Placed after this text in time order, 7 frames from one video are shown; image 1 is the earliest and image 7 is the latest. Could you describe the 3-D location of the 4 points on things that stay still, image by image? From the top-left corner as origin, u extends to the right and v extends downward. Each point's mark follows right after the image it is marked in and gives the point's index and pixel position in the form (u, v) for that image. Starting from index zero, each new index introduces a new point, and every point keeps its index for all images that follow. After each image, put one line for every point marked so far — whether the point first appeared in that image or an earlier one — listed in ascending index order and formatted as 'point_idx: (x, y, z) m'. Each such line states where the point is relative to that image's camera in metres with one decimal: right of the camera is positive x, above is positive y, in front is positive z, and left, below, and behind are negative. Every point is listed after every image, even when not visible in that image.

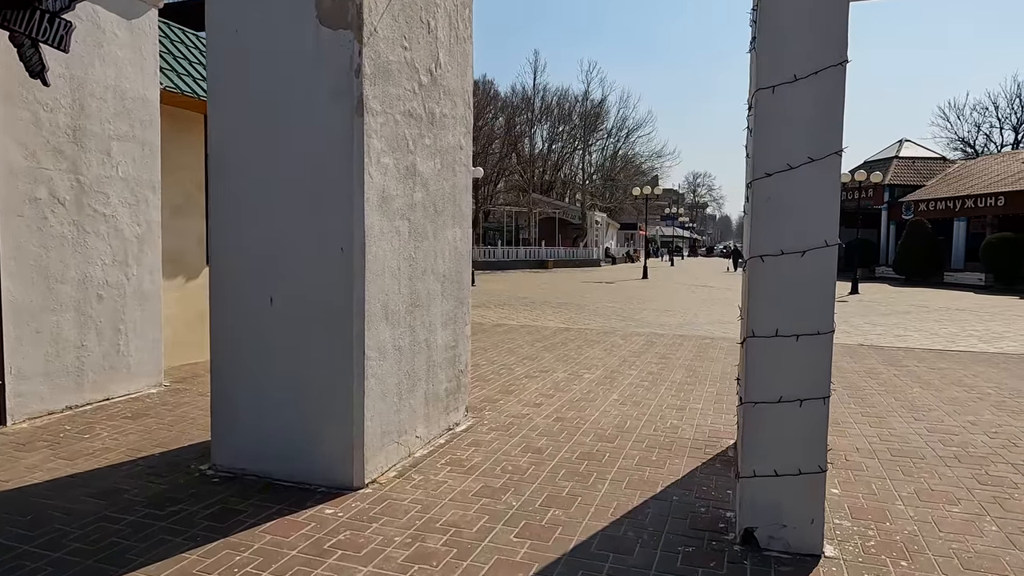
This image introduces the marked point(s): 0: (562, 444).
0: (+0.3, -1.1, +4.5) m
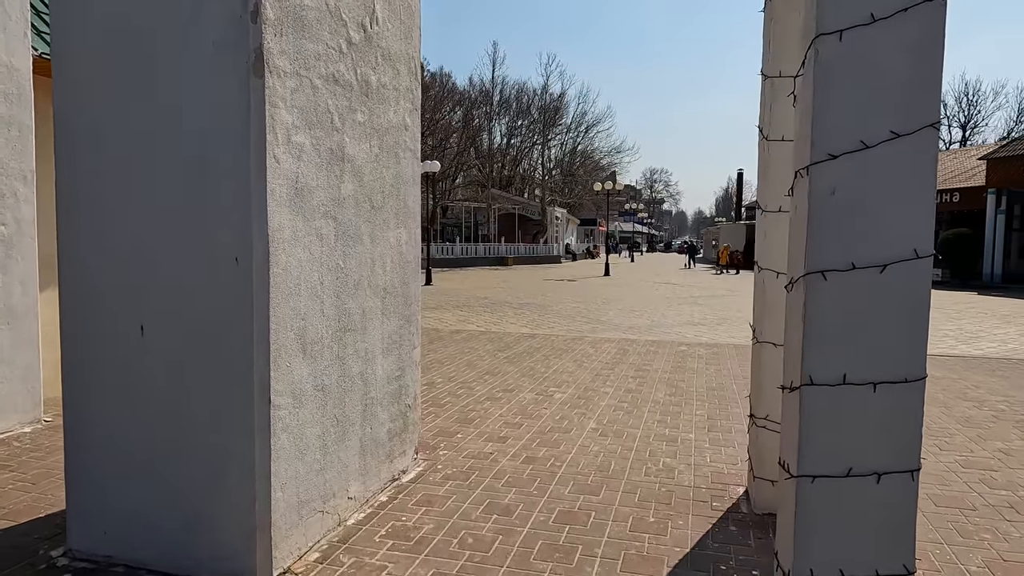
0: (+0.1, -1.2, +3.6) m
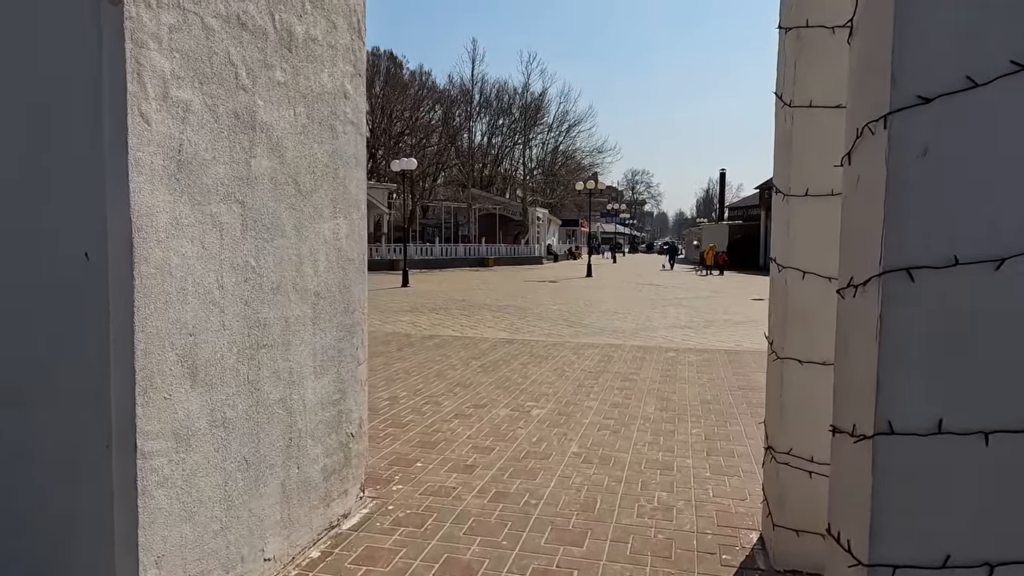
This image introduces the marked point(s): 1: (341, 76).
0: (0.0, -1.2, +2.9) m
1: (-0.8, +1.0, +3.2) m
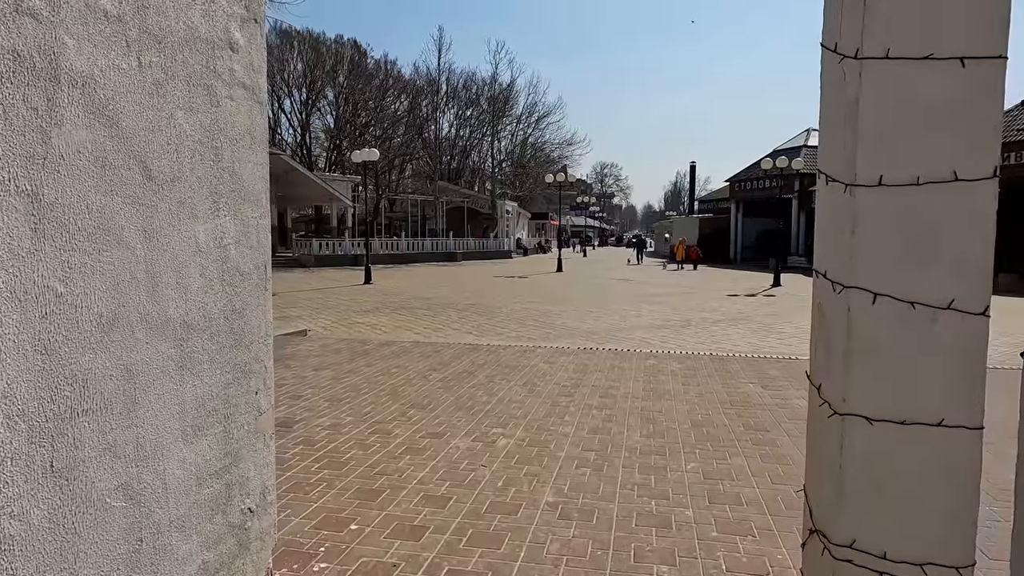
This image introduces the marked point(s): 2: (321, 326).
0: (-0.2, -1.3, +2.1) m
1: (-1.0, +0.9, +2.3) m
2: (-3.6, -0.7, +12.3) m
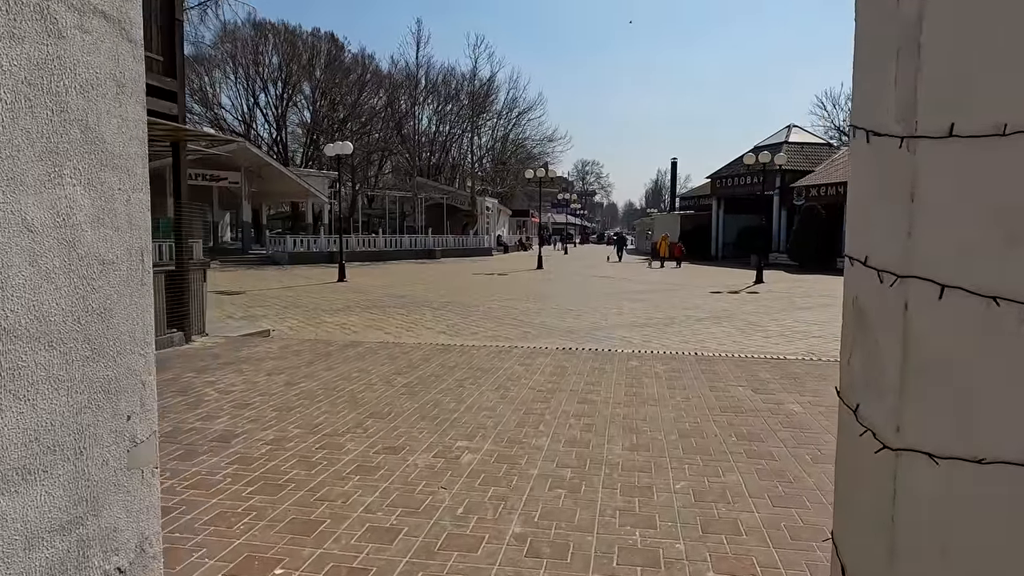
0: (-0.3, -1.3, +1.6) m
1: (-1.1, +0.9, +1.7) m
2: (-4.0, -0.7, +11.6) m
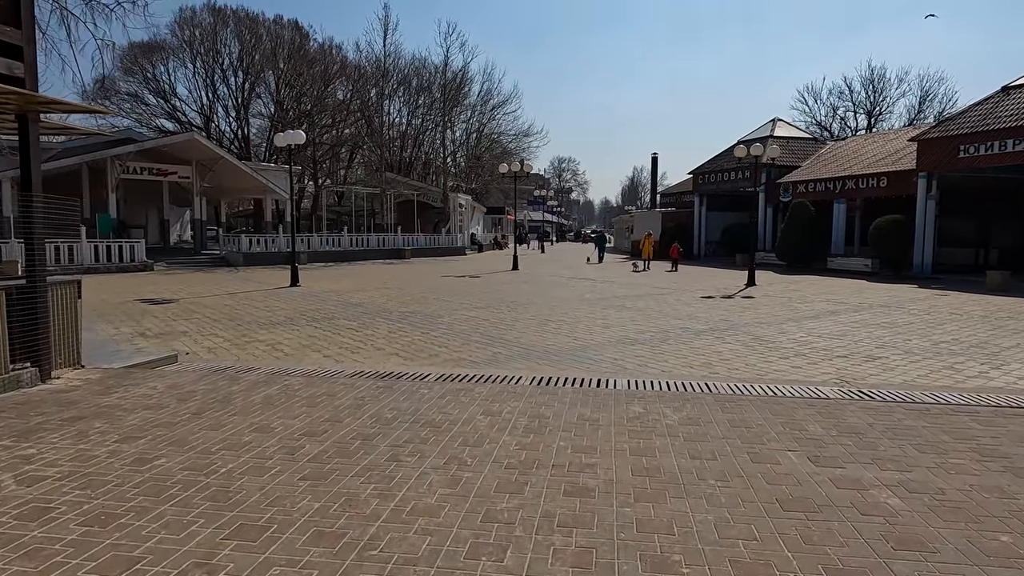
0: (-0.4, -1.5, -0.4) m
1: (-1.3, +0.7, -0.3) m
2: (-4.5, -0.9, +9.6) m
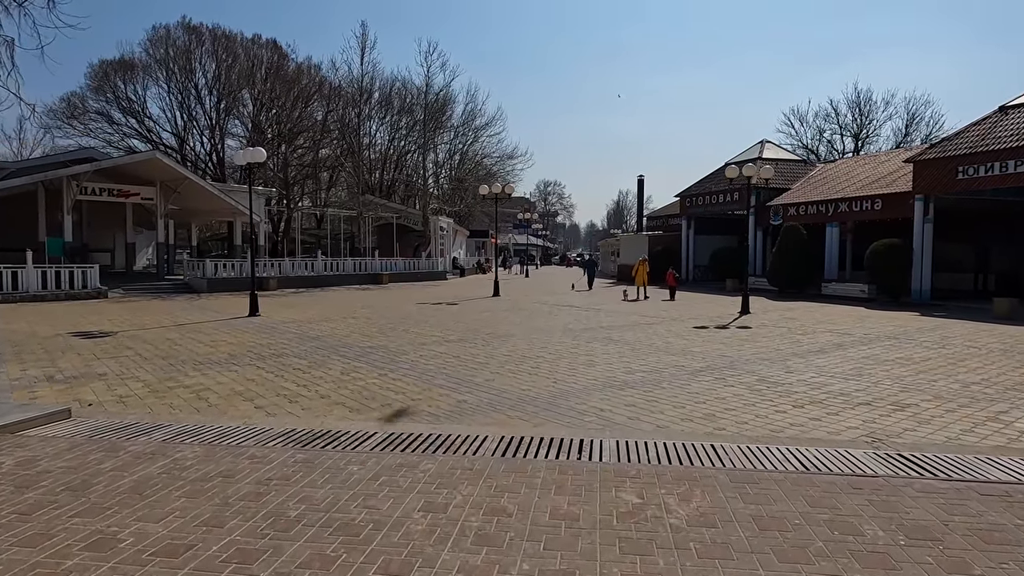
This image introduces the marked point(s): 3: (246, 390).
0: (-0.6, -1.6, -1.8) m
1: (-1.5, +0.6, -1.6) m
2: (-4.9, -1.3, +8.1) m
3: (-3.4, -1.3, +8.6) m
